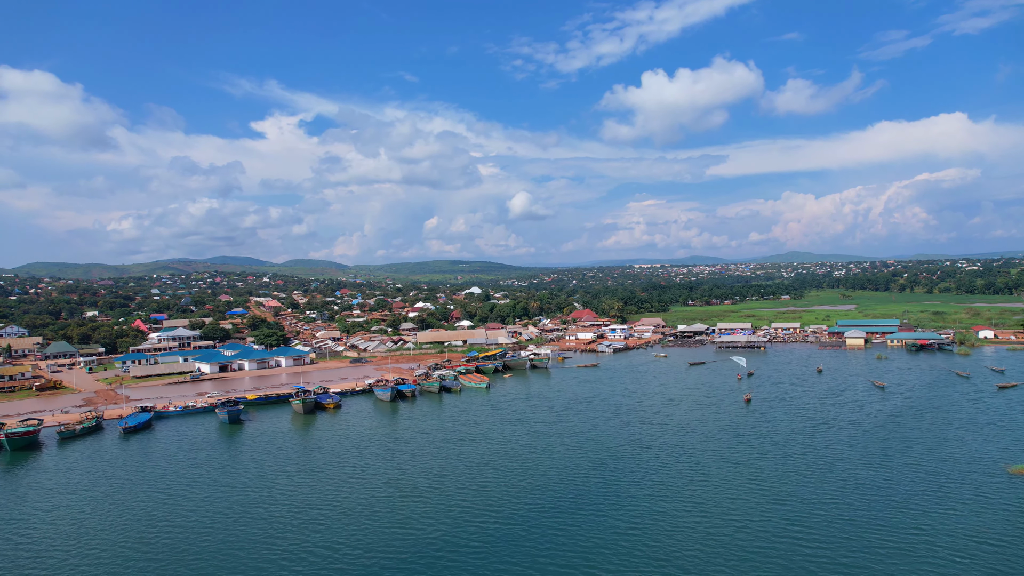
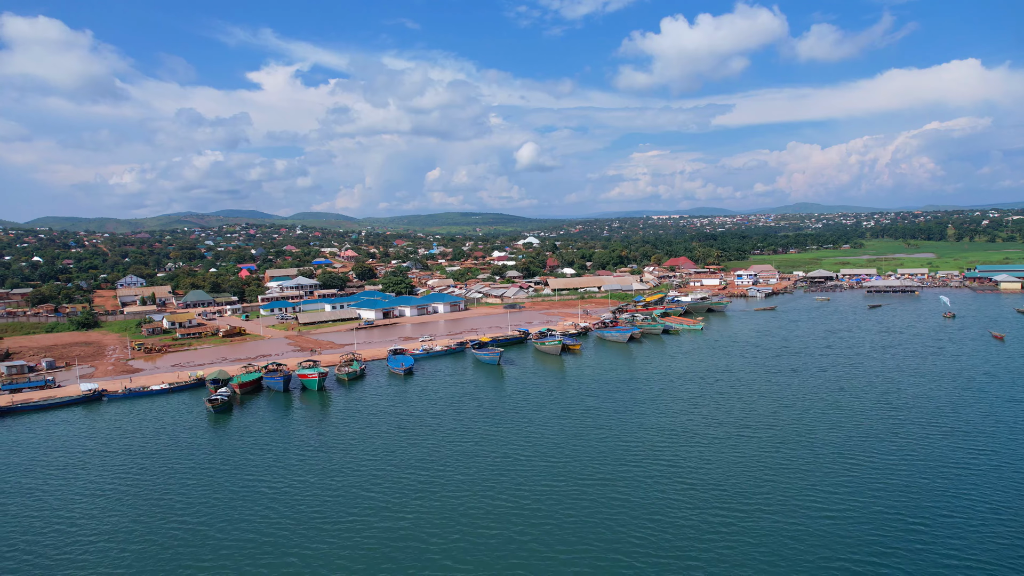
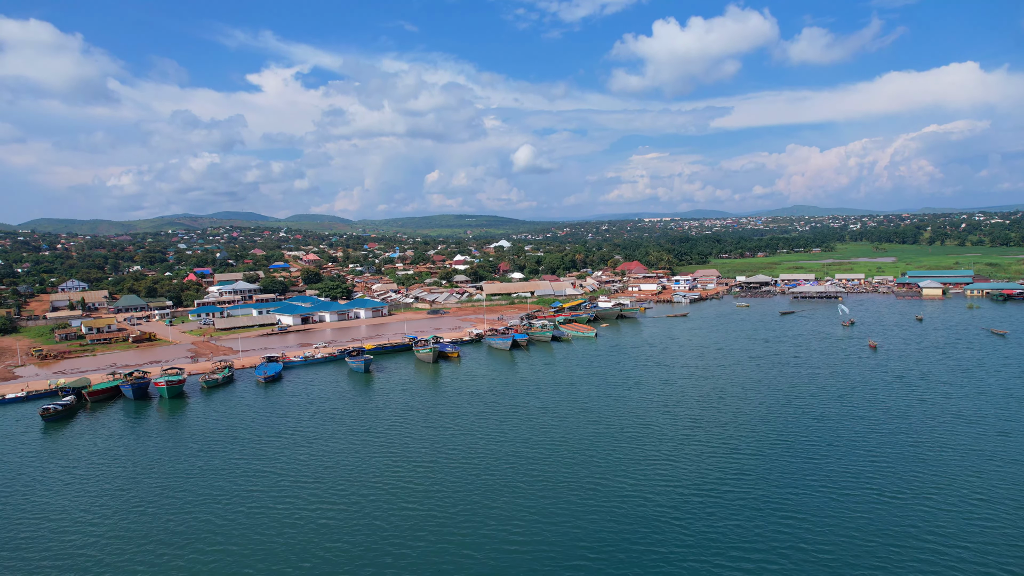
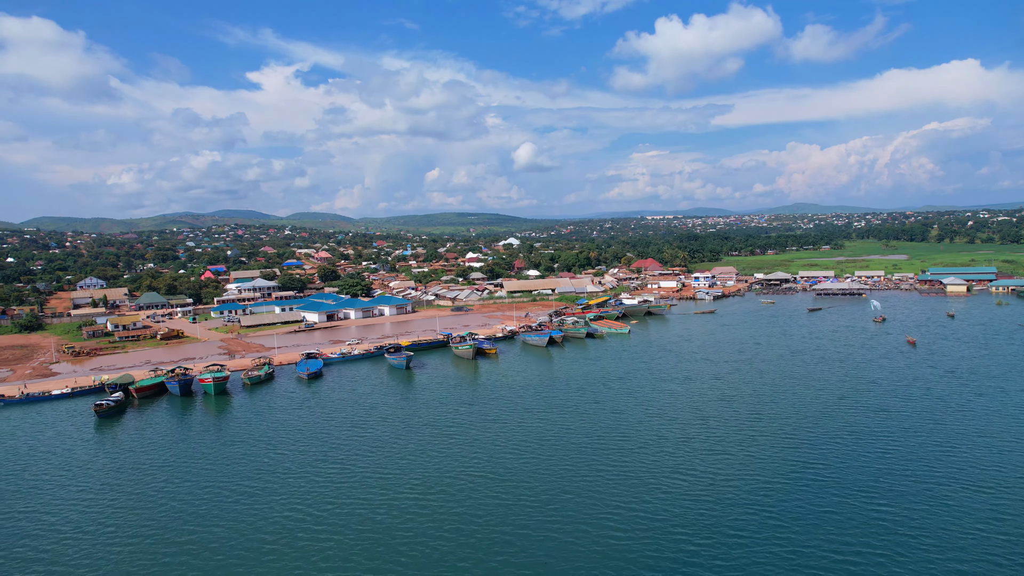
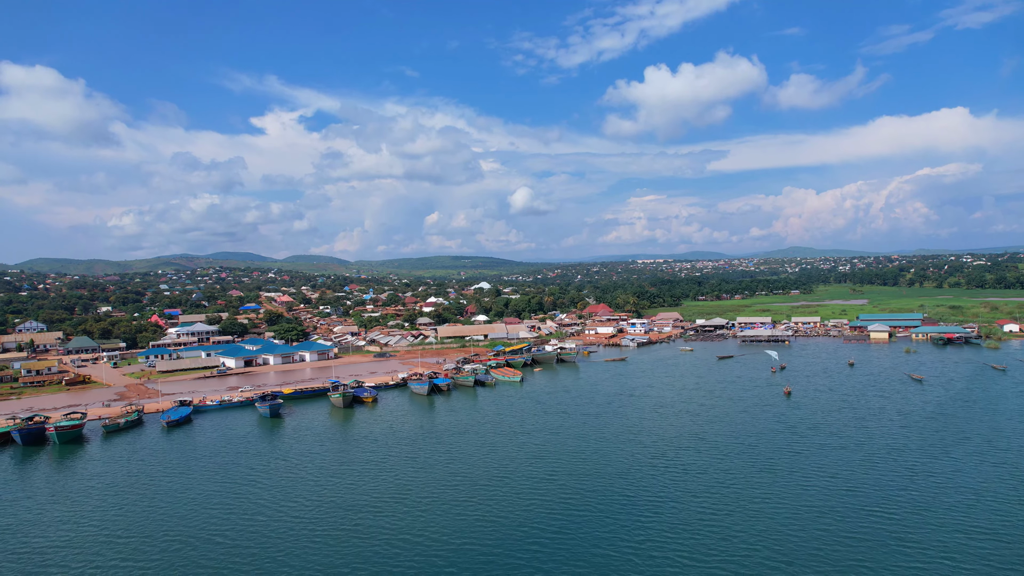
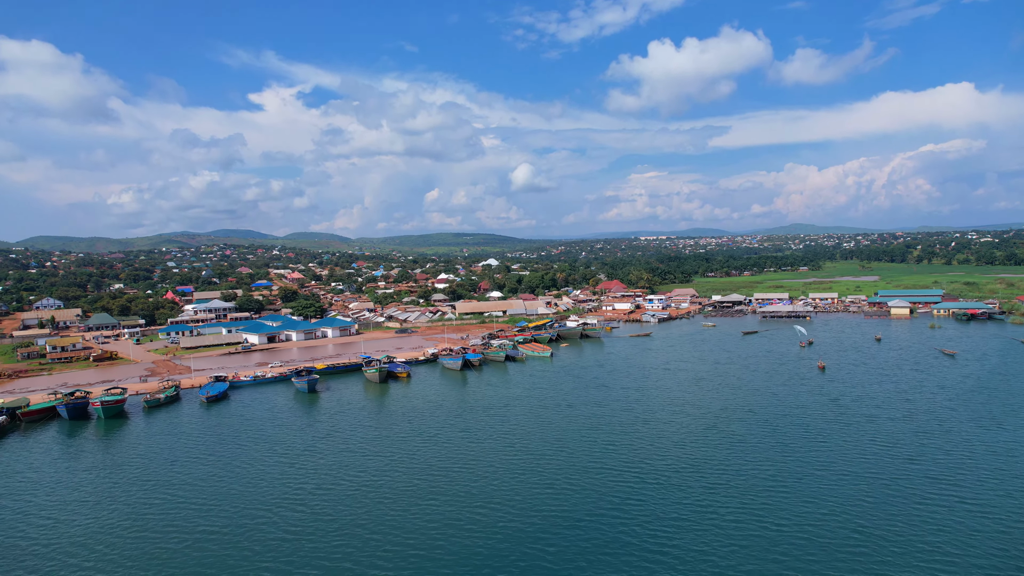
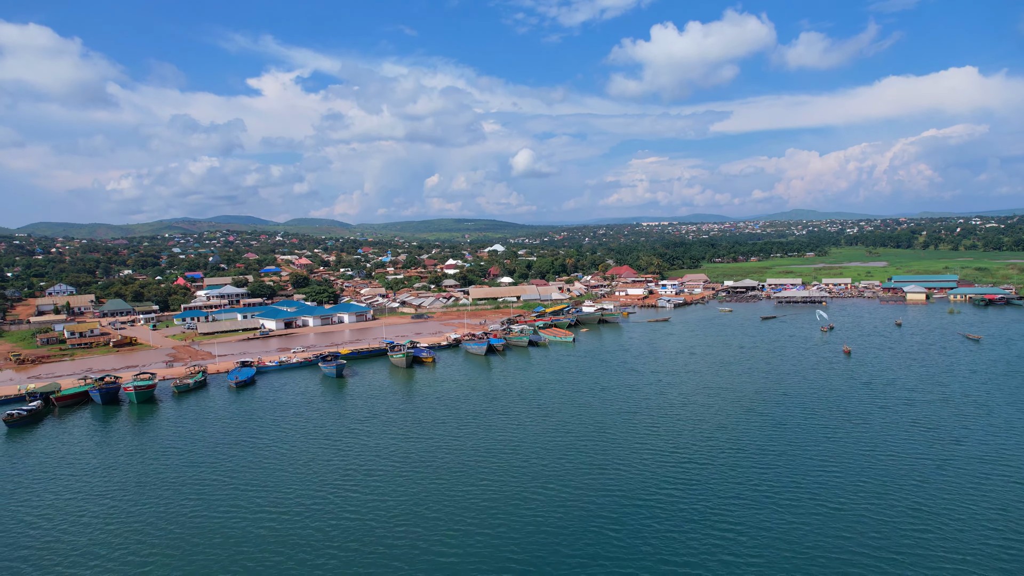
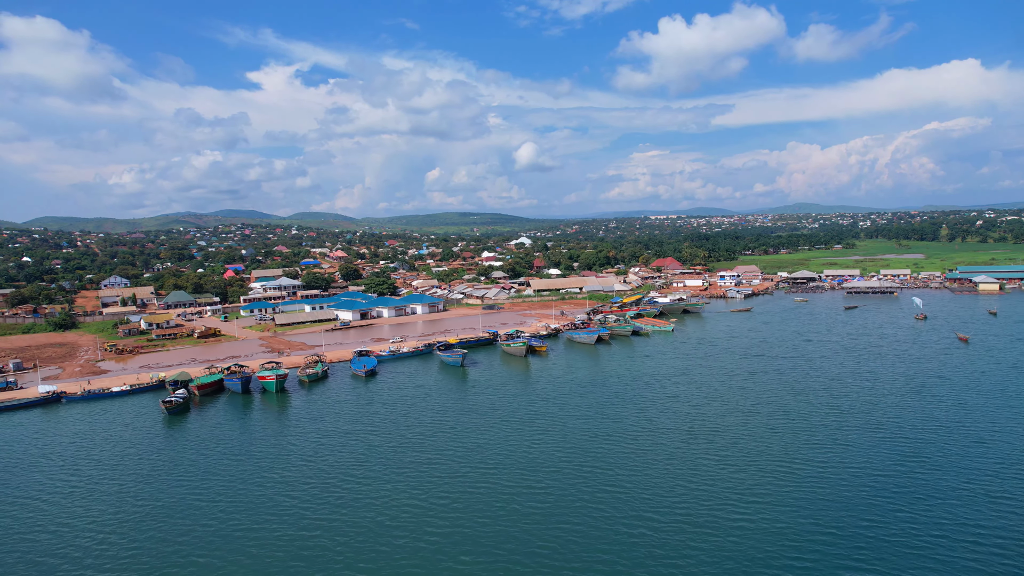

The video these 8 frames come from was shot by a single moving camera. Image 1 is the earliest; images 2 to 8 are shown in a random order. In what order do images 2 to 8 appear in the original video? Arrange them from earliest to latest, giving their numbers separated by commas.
5, 6, 7, 3, 4, 8, 2
